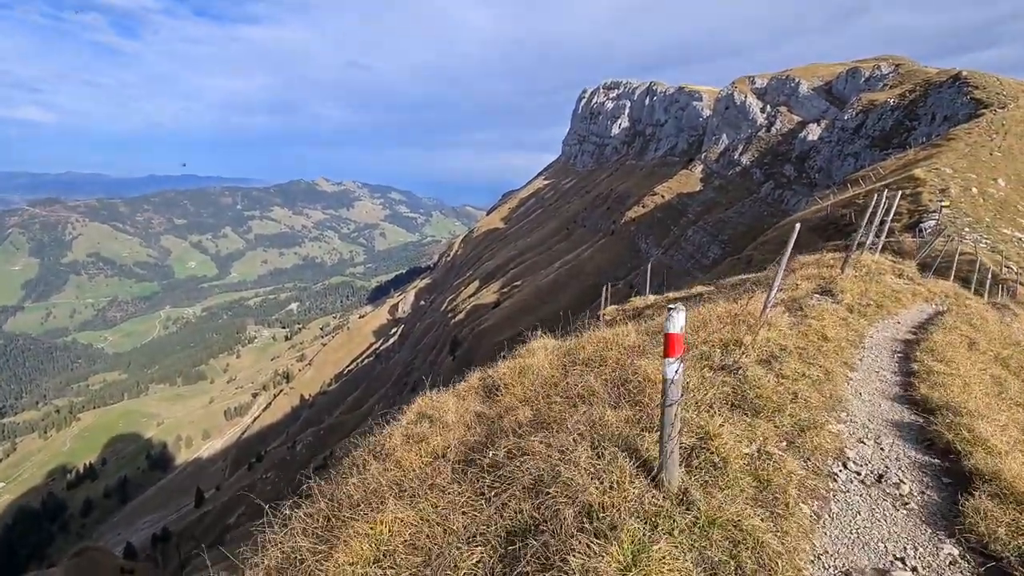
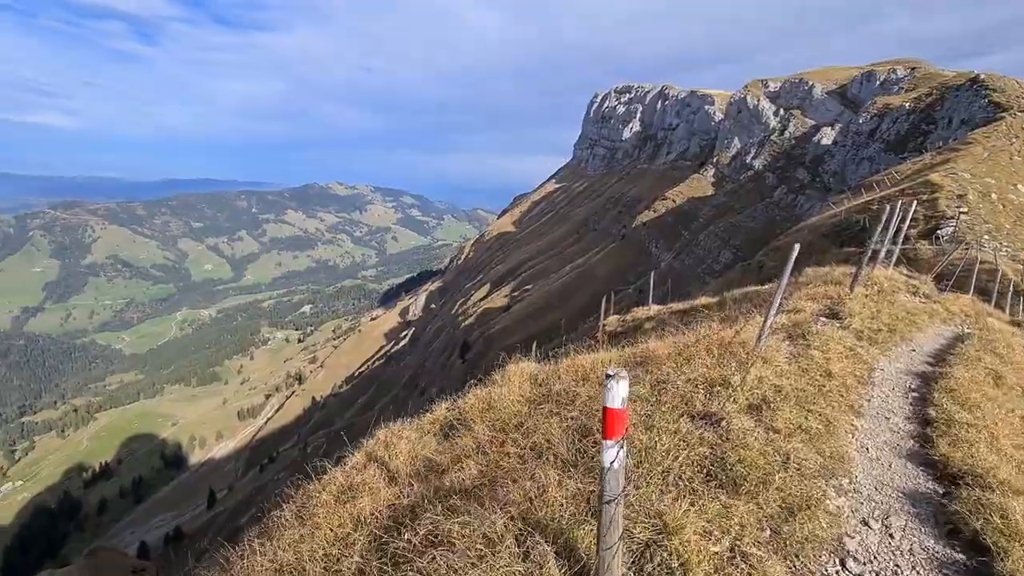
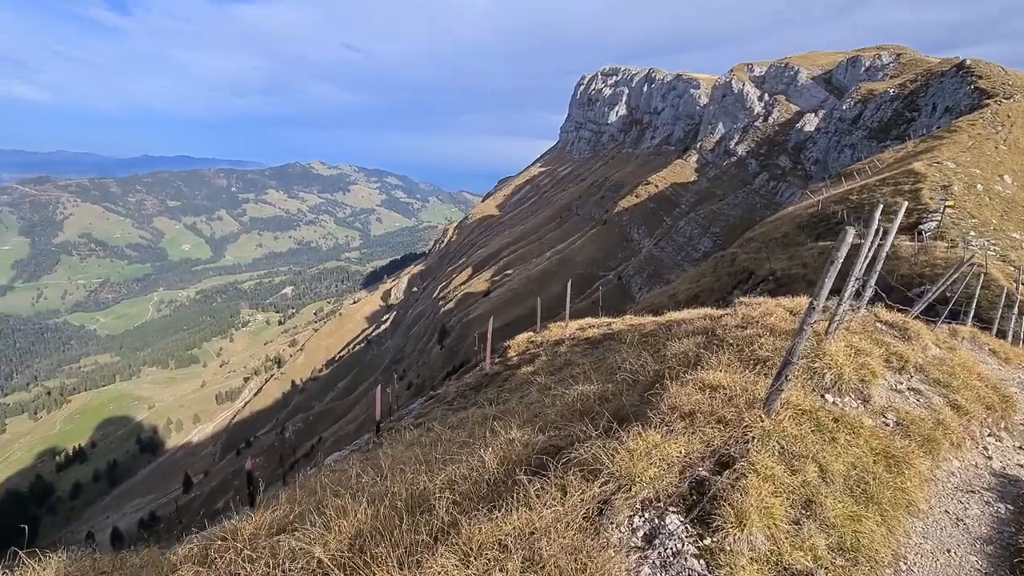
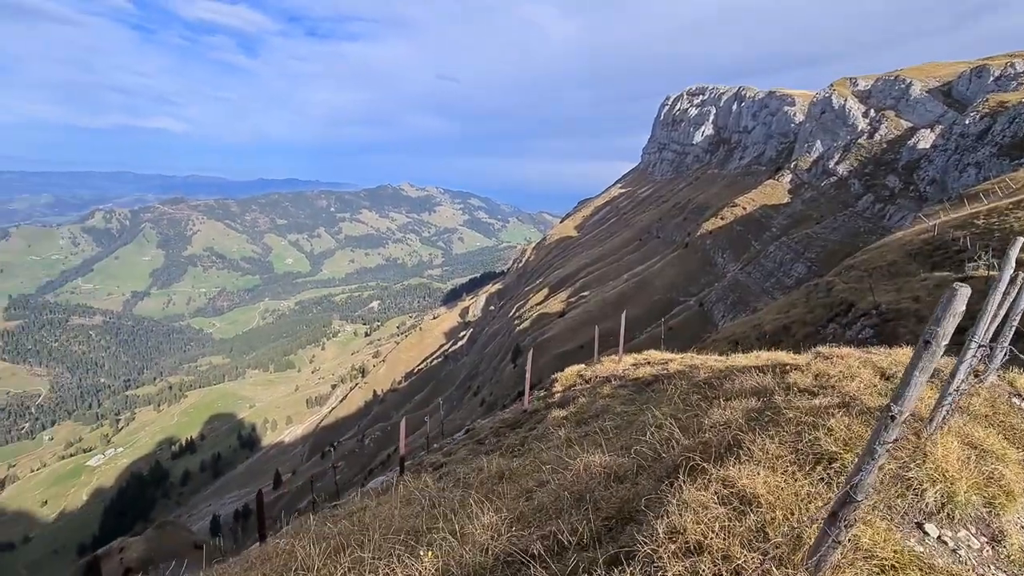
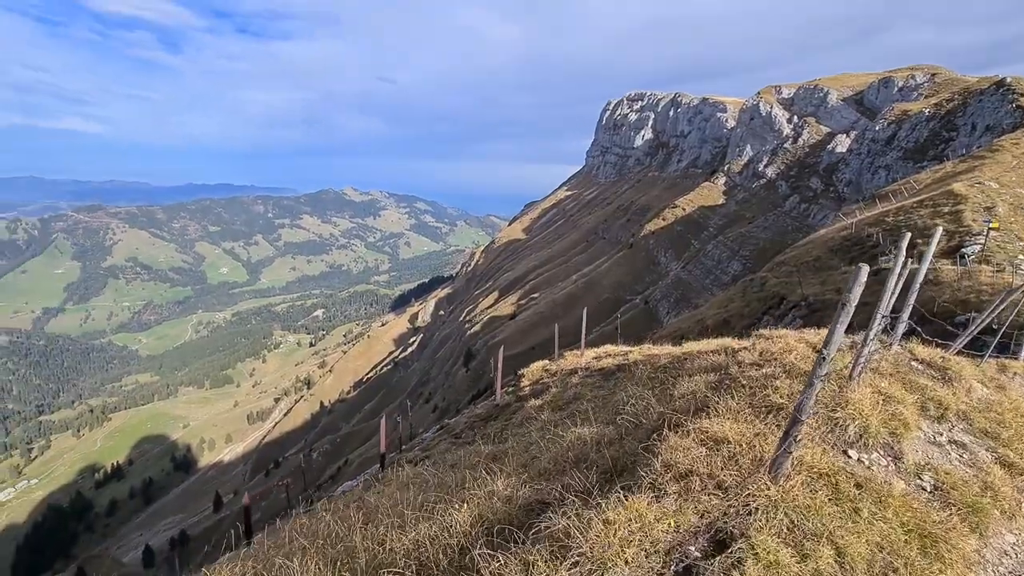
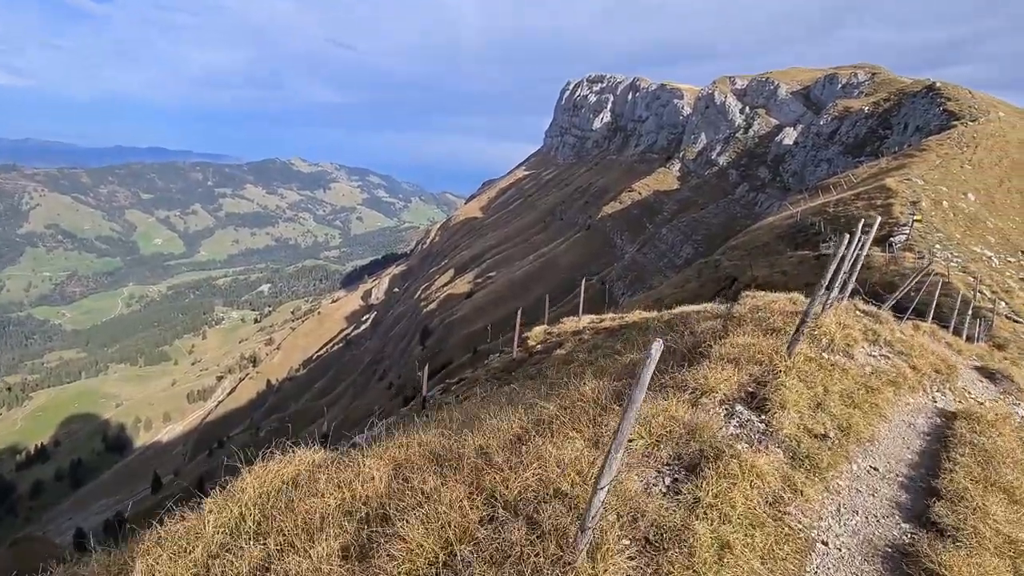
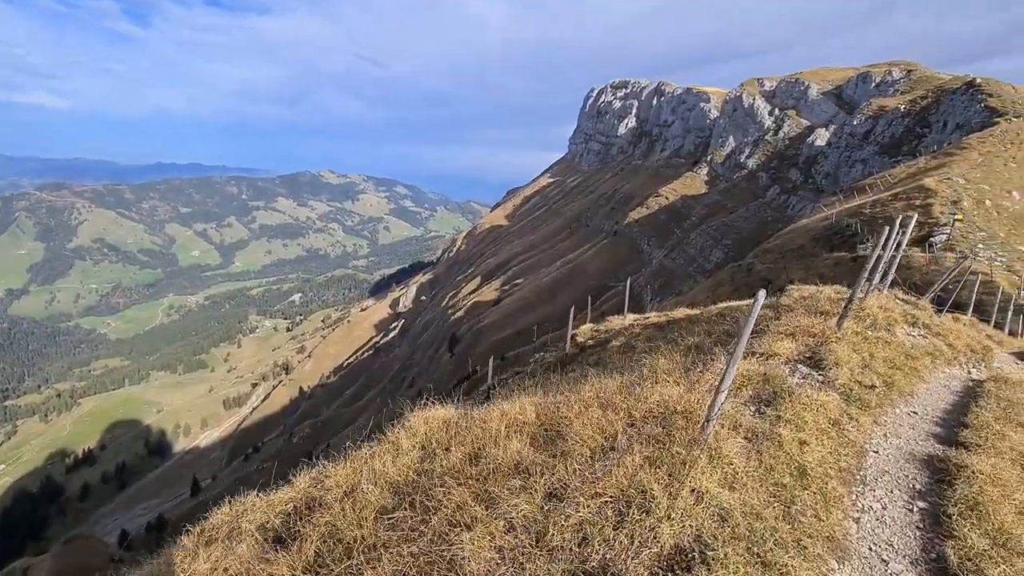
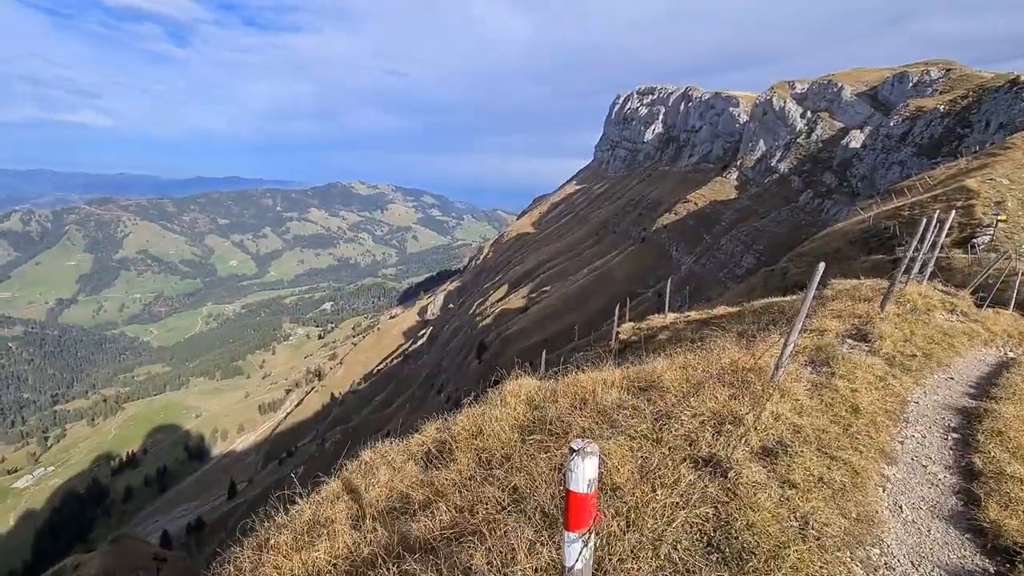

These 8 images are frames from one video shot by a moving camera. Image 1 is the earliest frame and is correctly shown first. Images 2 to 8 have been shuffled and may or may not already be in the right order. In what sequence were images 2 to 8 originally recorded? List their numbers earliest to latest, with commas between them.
2, 8, 7, 6, 3, 5, 4
